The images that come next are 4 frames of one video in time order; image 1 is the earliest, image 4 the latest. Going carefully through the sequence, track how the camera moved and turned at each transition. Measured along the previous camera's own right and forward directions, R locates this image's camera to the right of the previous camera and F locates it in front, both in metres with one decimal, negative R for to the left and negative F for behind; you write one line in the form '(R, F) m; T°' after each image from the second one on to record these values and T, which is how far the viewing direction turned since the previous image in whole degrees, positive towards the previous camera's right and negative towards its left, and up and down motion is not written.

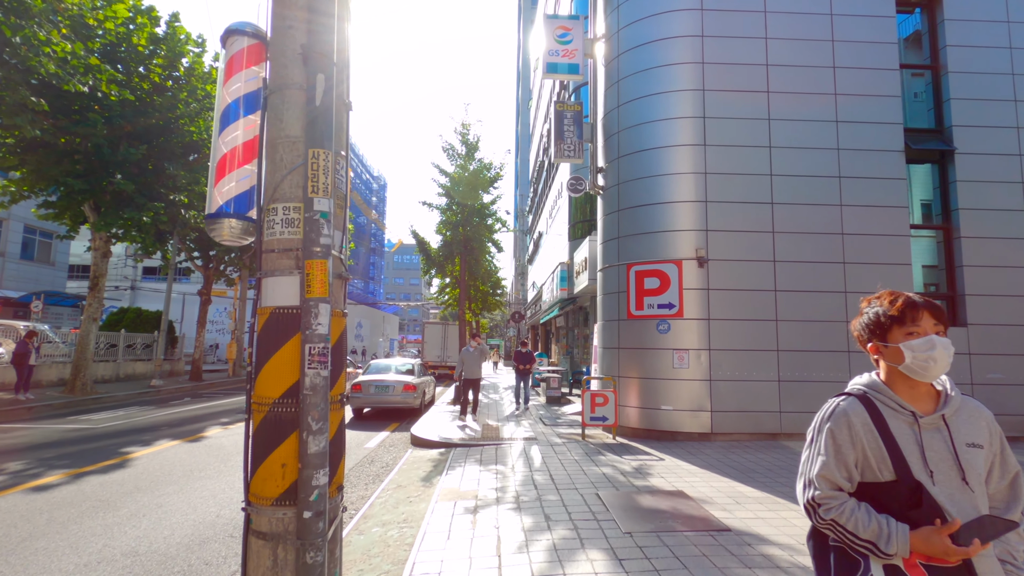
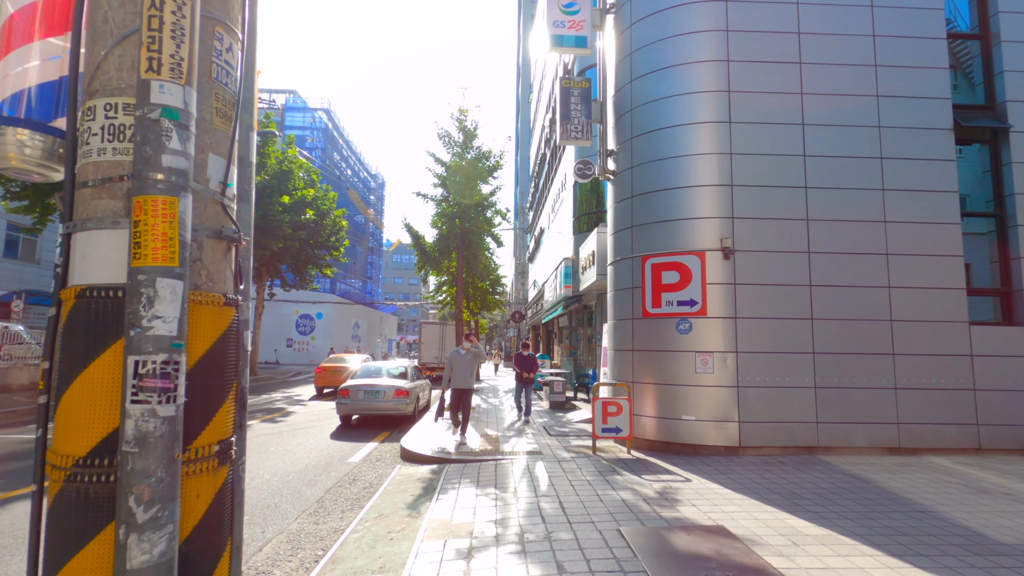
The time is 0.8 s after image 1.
(0.0, +1.1) m; 0°
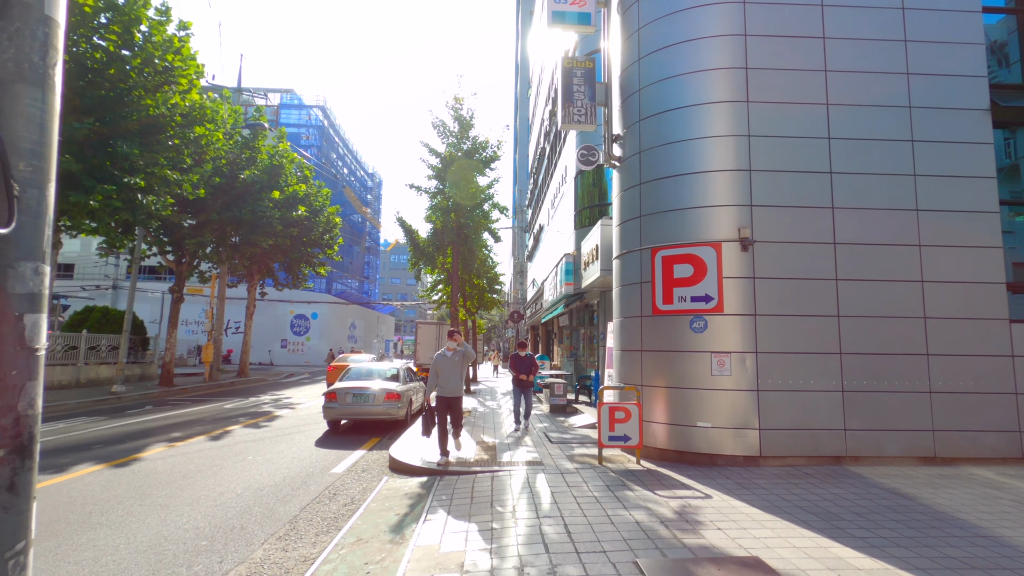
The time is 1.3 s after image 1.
(0.0, +0.8) m; 0°
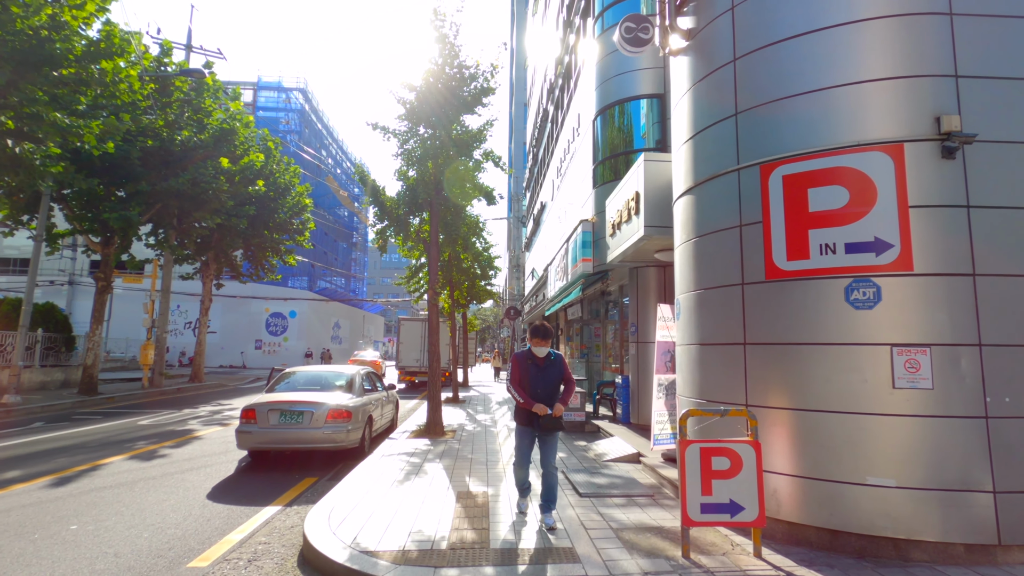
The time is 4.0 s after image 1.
(-0.1, +3.8) m; +1°
